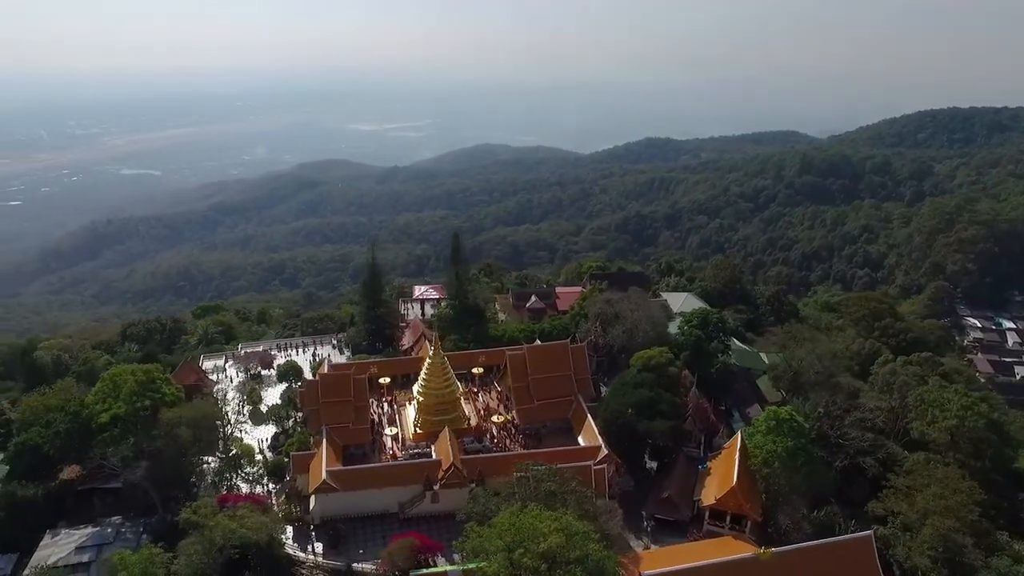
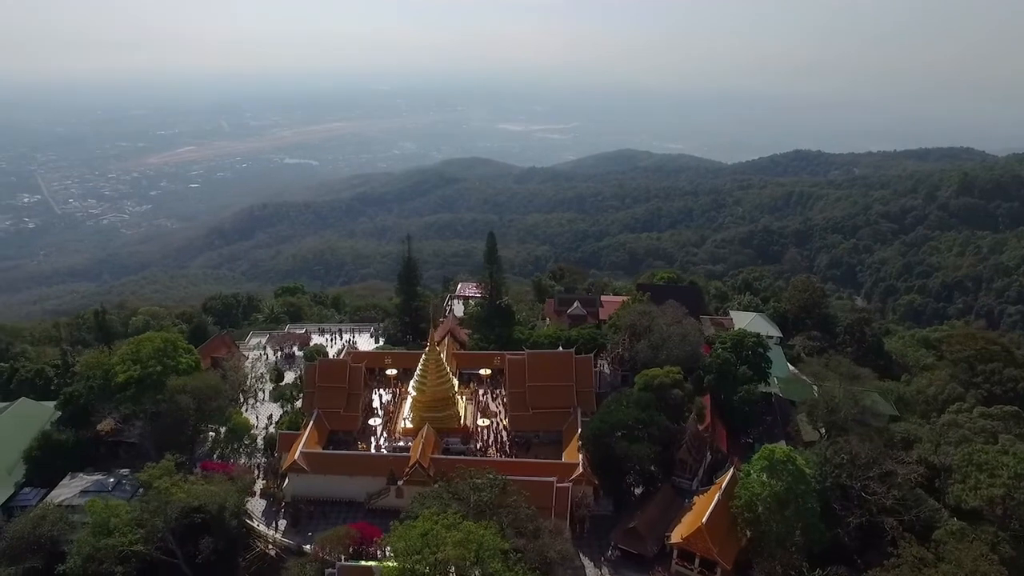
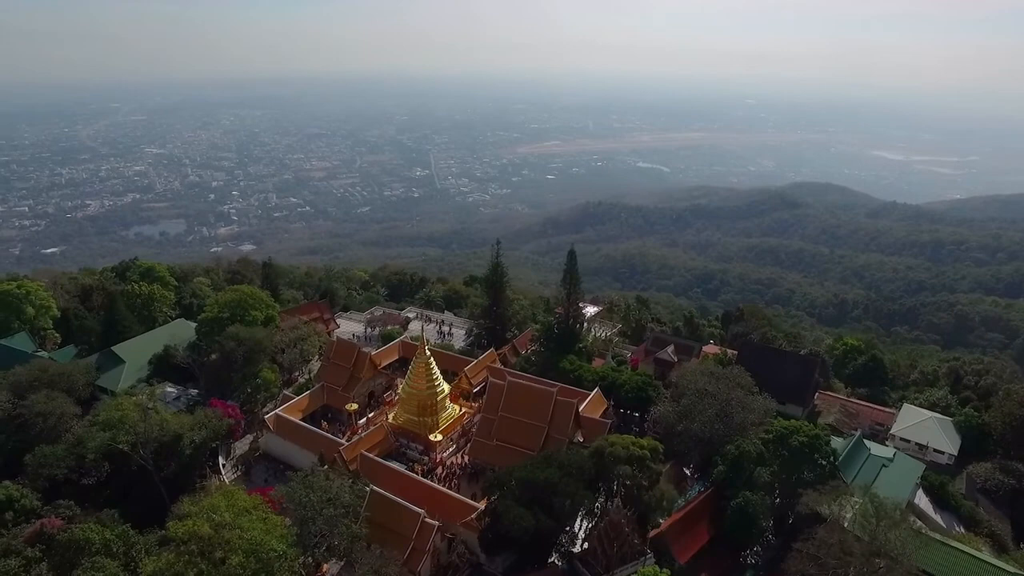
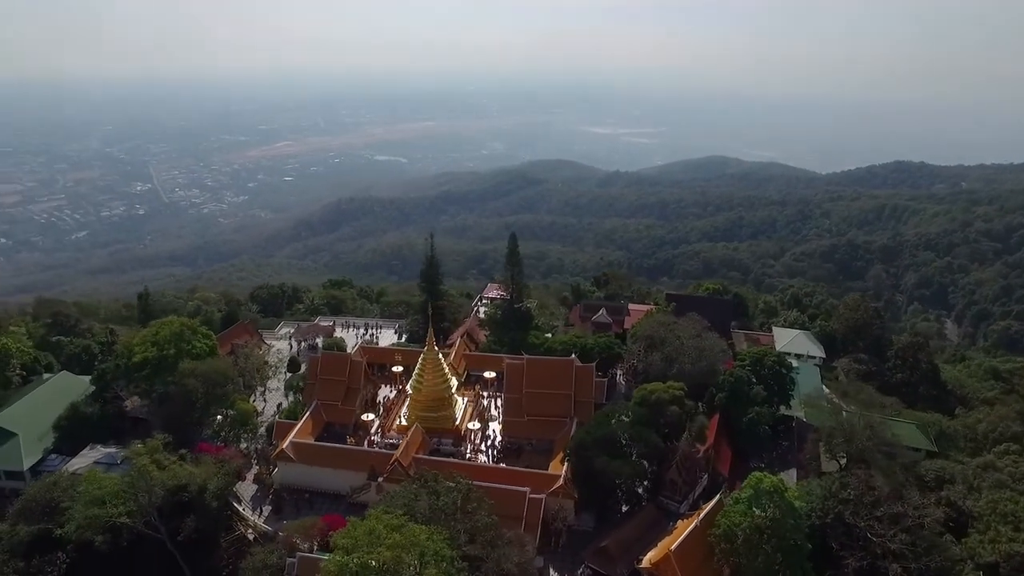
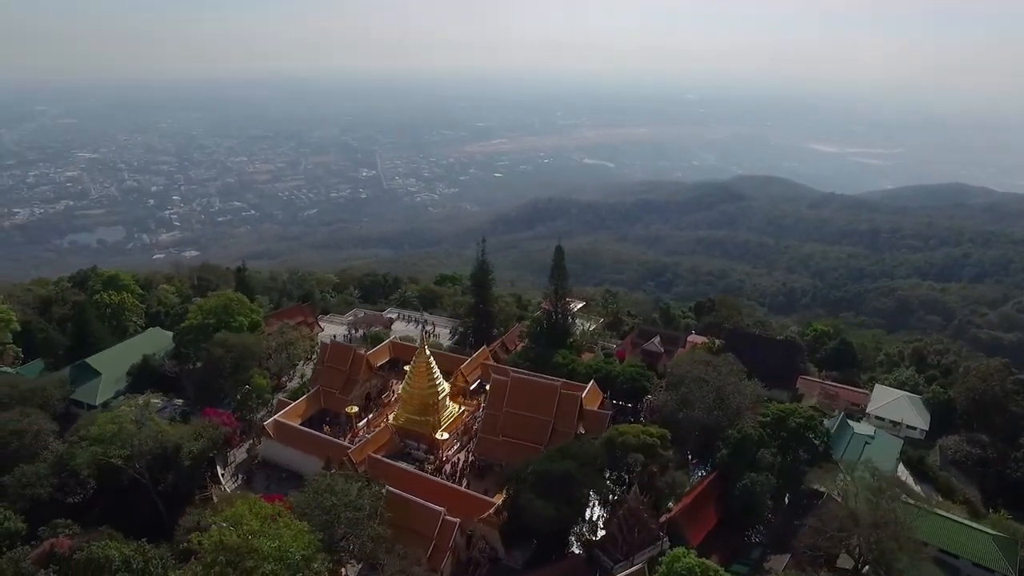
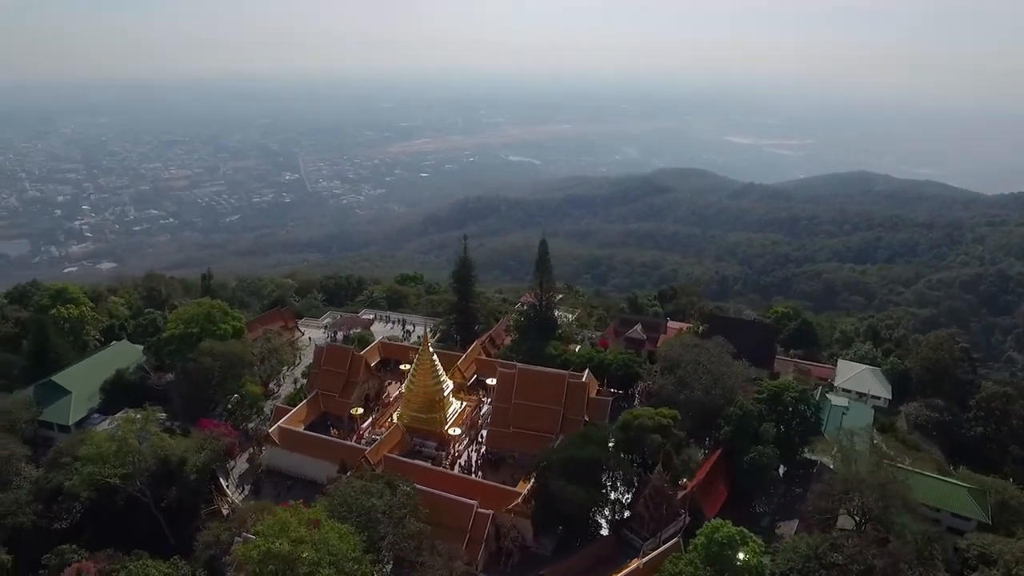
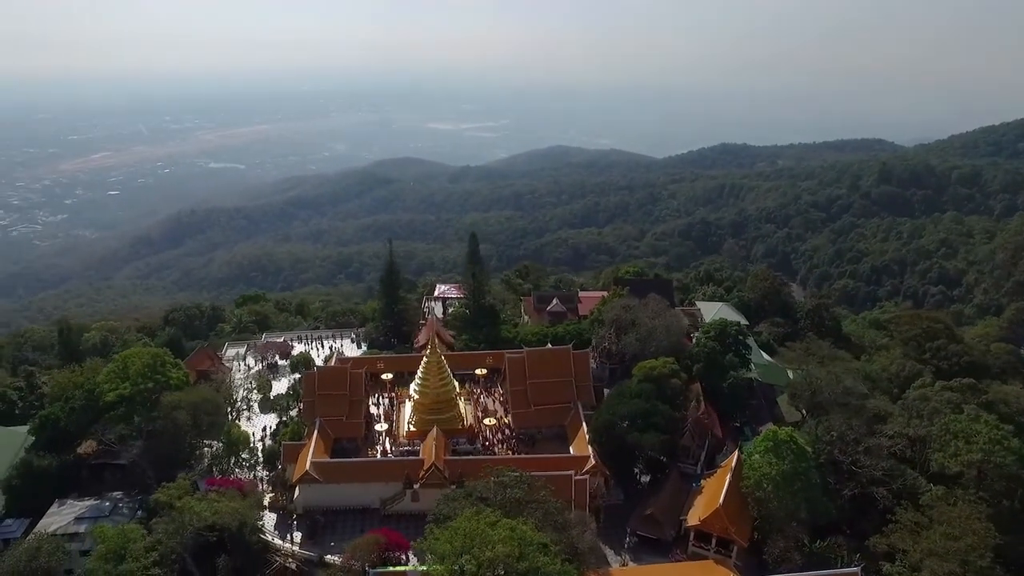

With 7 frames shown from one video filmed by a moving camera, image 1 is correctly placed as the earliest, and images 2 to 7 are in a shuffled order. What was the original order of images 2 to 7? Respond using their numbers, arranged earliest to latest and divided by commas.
7, 2, 4, 6, 5, 3
